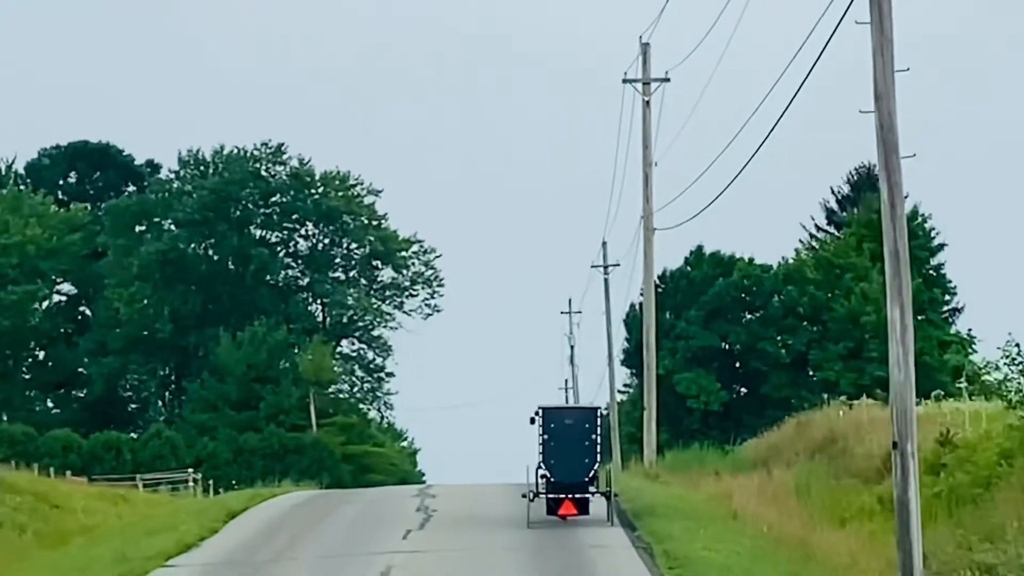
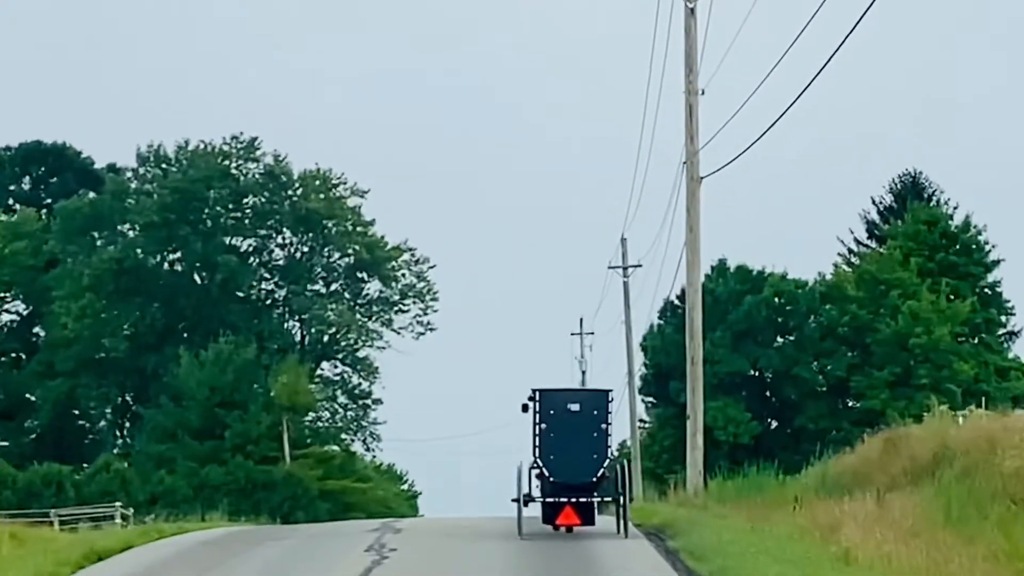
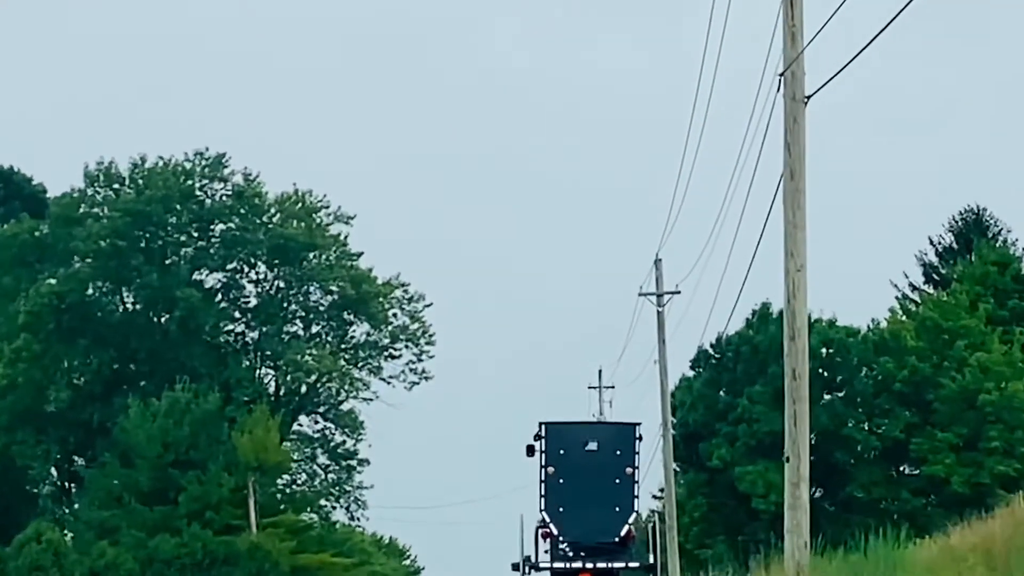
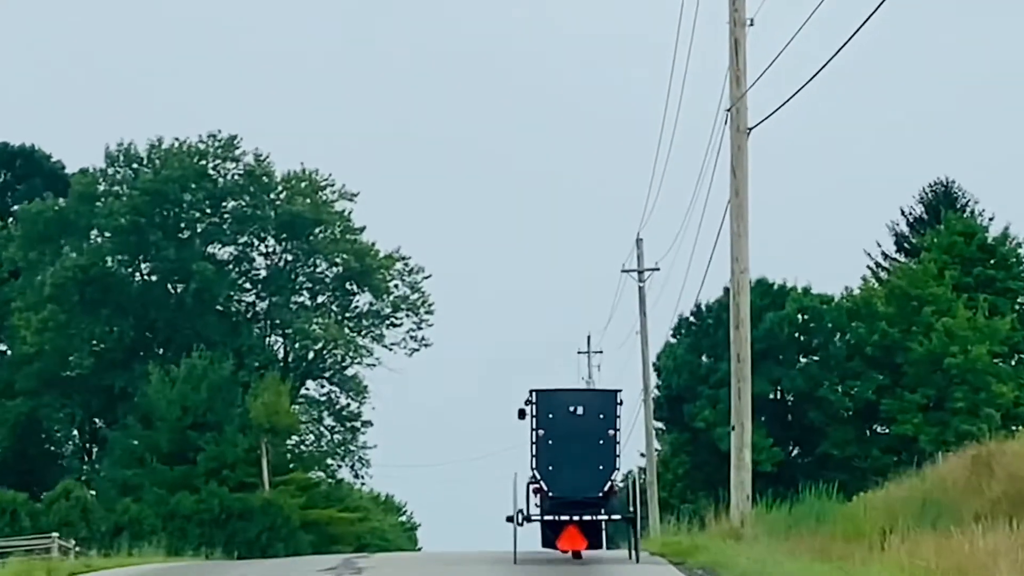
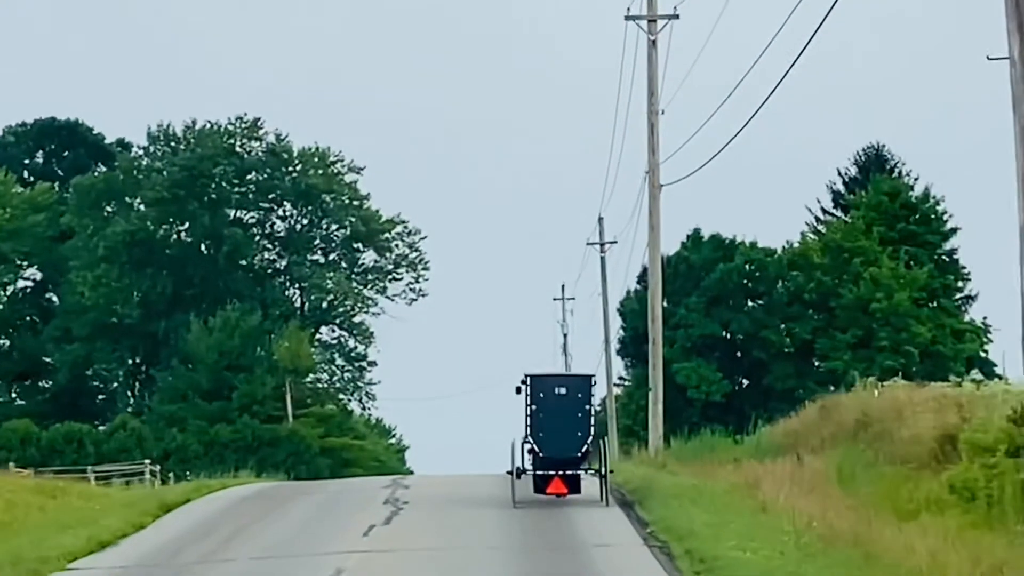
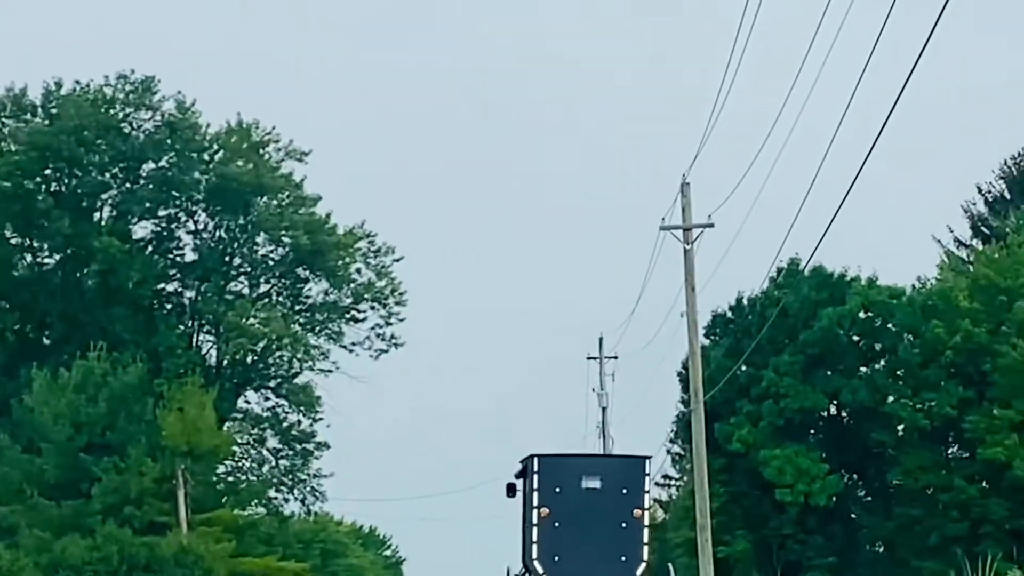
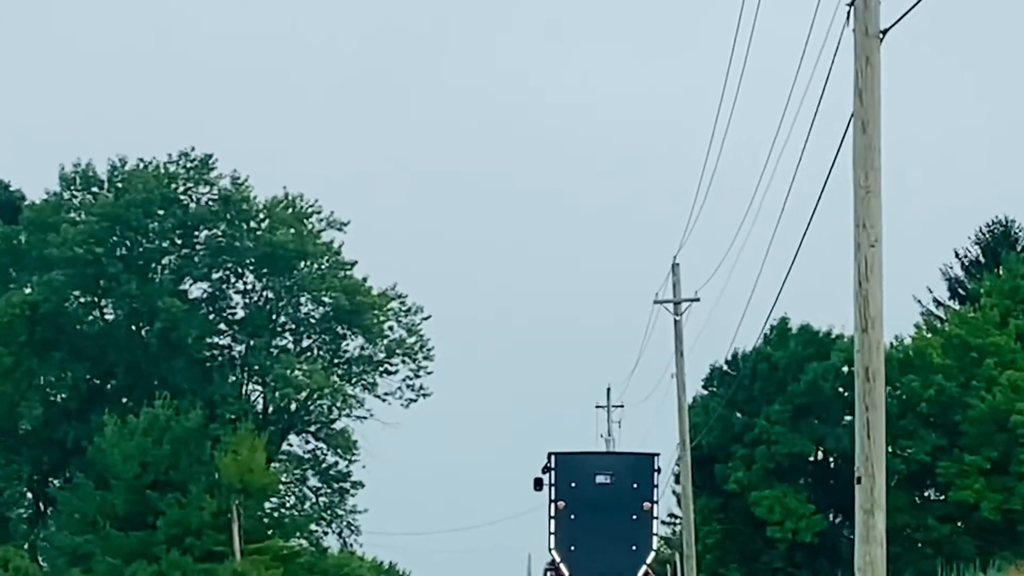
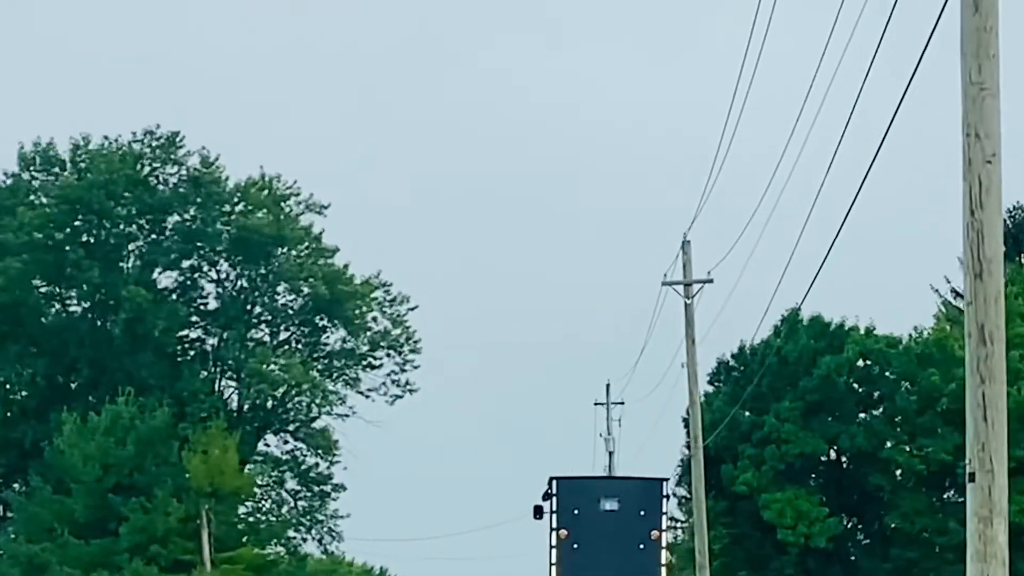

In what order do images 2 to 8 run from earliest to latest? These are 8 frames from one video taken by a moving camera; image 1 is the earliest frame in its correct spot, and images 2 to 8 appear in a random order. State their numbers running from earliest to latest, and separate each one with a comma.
5, 2, 4, 3, 7, 8, 6
